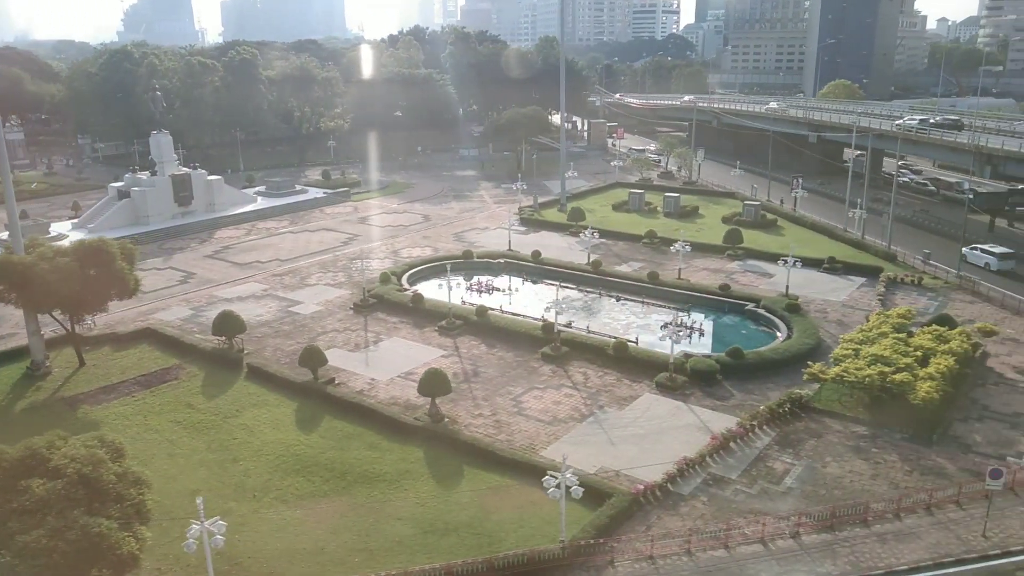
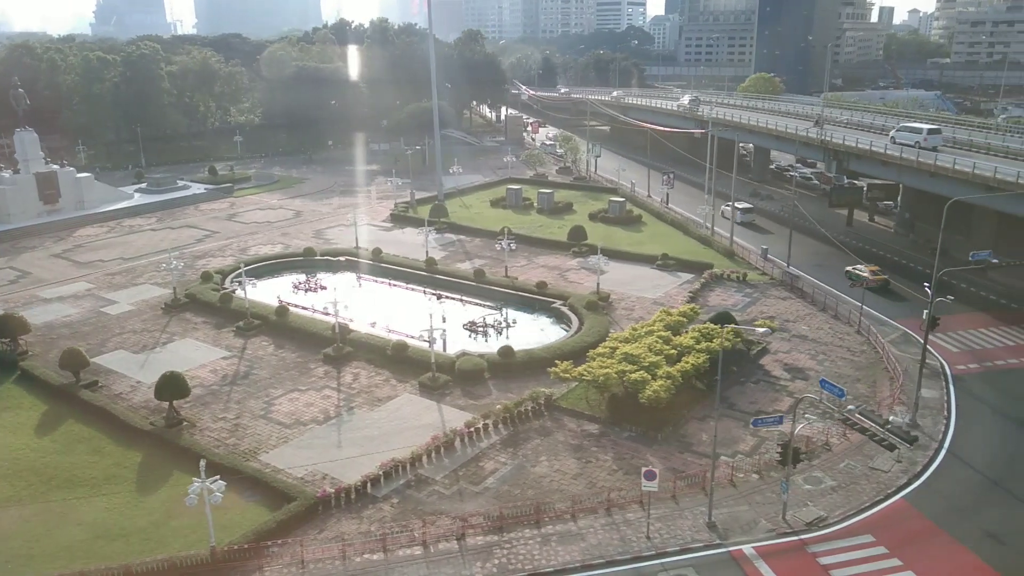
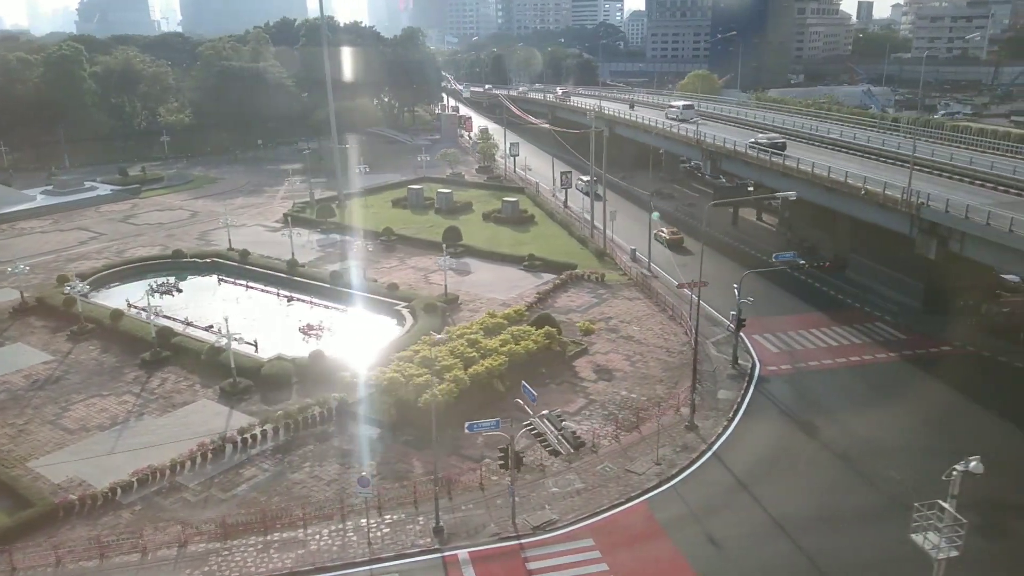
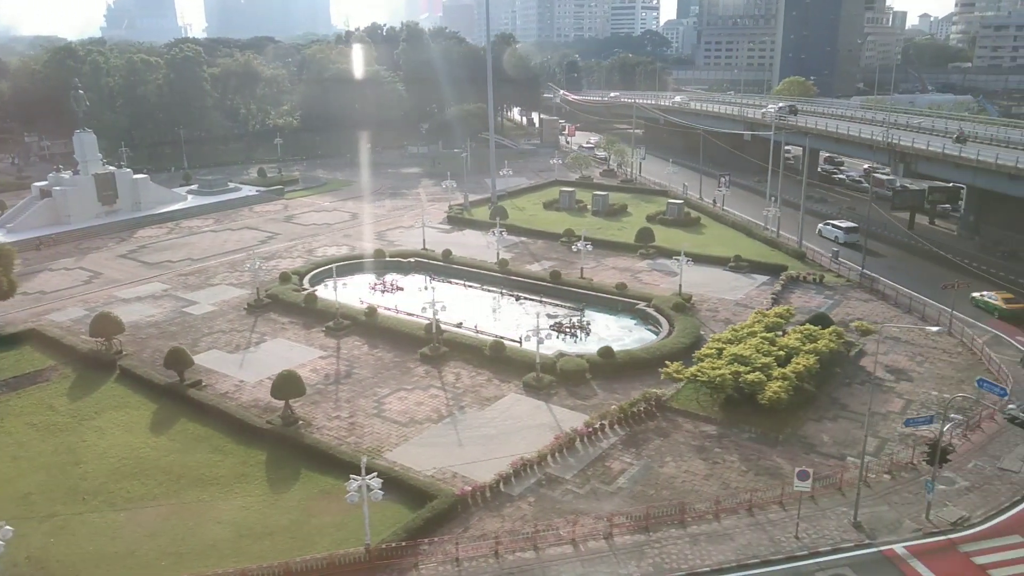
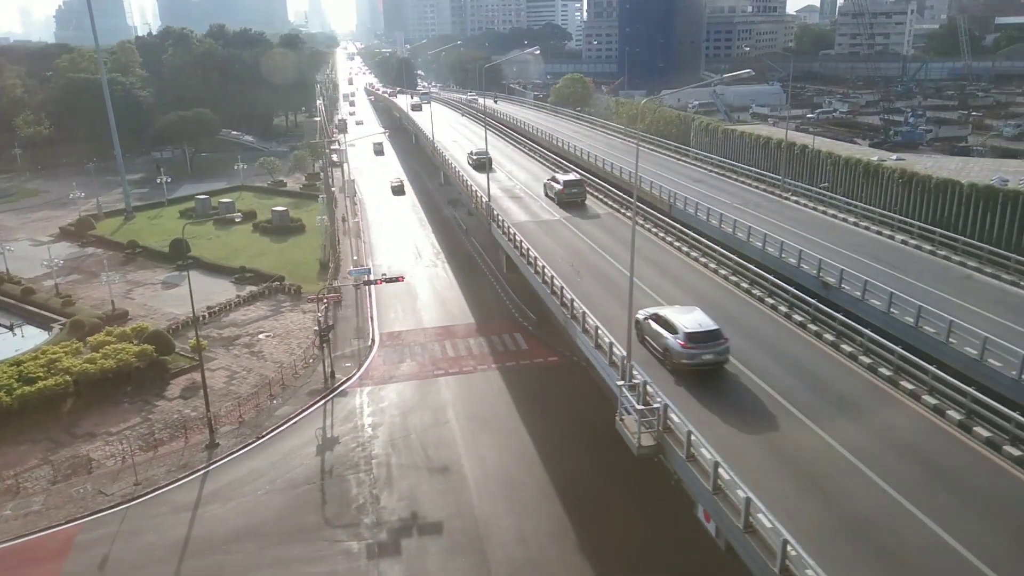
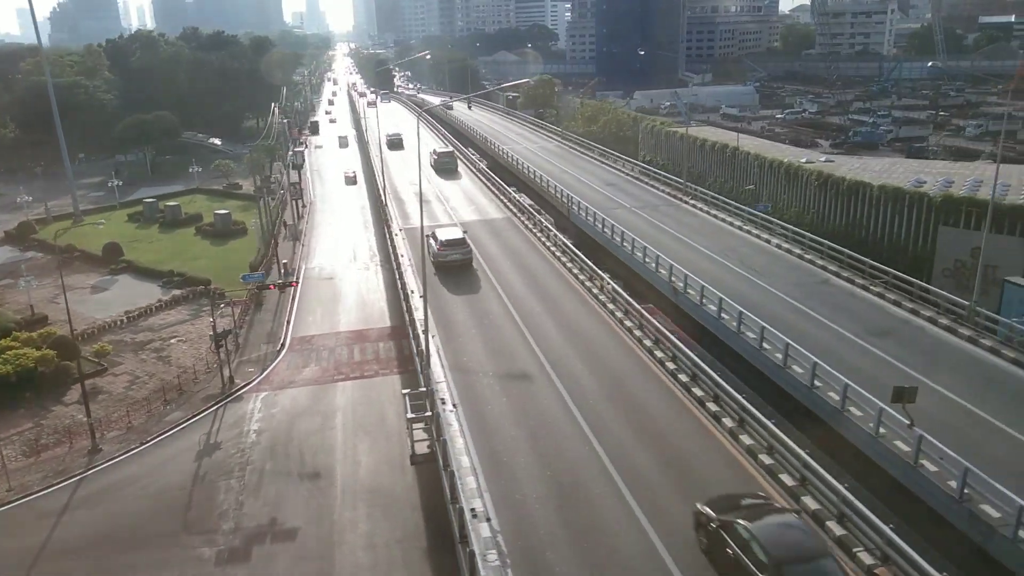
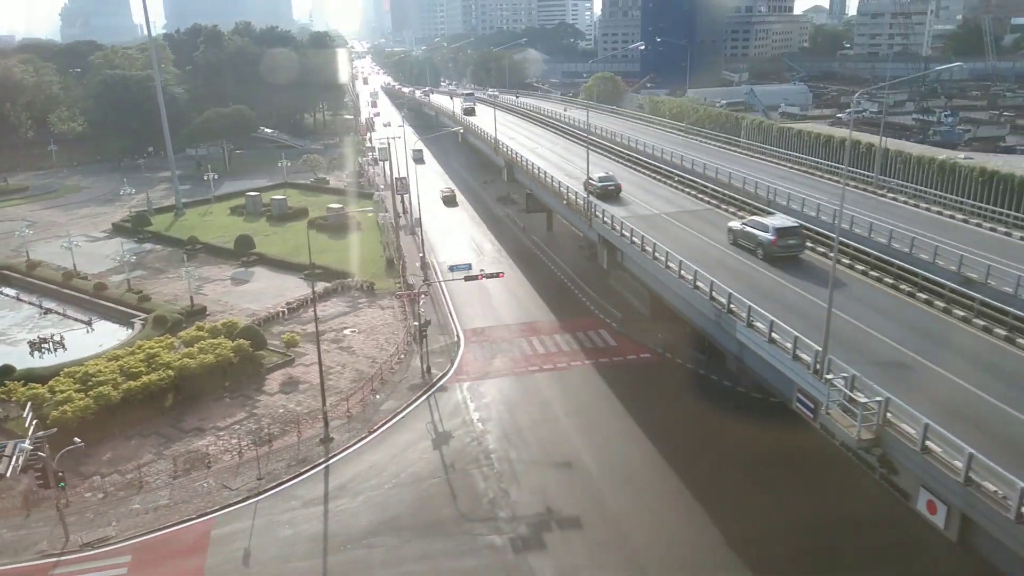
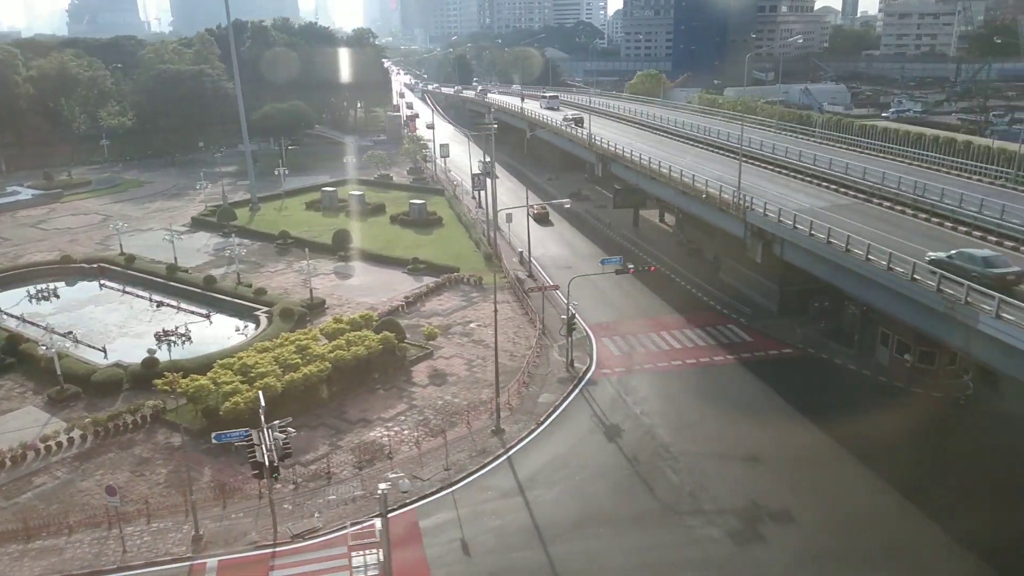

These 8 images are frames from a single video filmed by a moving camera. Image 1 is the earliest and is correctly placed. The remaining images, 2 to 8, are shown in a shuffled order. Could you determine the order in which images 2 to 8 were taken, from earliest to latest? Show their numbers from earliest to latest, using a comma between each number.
4, 2, 3, 8, 7, 5, 6
